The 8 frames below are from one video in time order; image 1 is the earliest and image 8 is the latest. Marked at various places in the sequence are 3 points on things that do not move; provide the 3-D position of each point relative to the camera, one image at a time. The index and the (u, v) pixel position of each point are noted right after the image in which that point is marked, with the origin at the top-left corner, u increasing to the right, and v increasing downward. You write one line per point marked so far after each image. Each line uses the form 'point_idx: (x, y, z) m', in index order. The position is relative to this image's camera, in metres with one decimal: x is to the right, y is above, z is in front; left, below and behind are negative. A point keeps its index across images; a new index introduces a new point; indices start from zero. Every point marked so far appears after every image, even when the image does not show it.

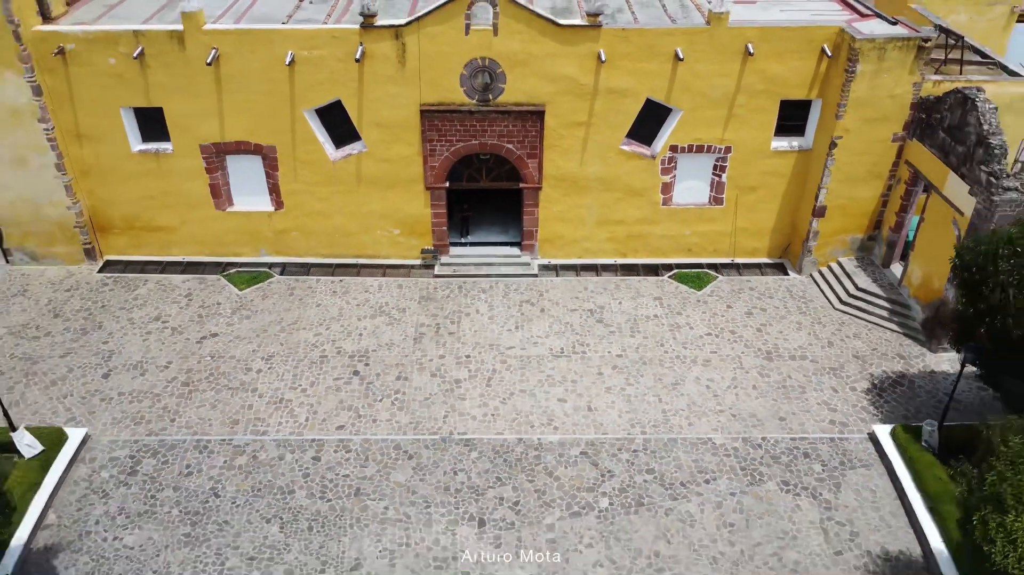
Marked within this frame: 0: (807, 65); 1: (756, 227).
0: (+5.3, +4.0, +14.5) m
1: (+5.0, +1.3, +16.6) m
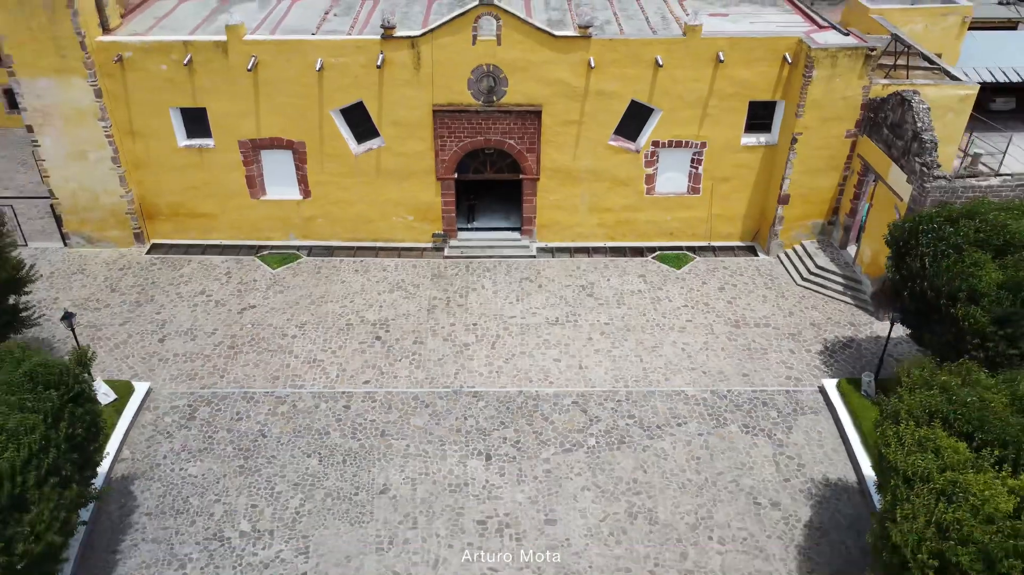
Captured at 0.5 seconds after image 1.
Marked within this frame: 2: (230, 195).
0: (+5.4, +4.5, +16.7) m
1: (+5.0, +1.7, +18.7) m
2: (-6.4, +2.1, +18.6) m
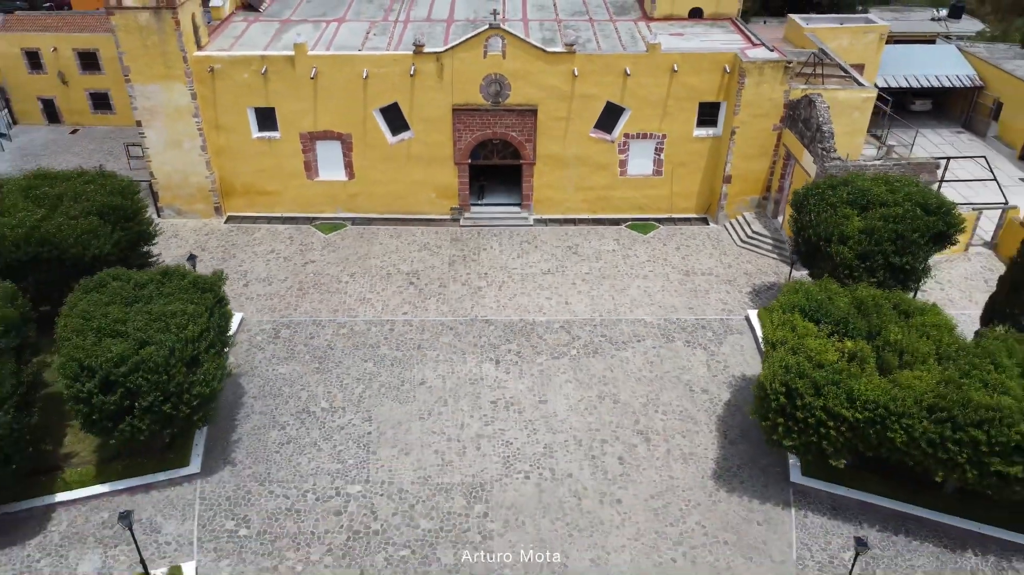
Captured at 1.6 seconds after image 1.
0: (+5.4, +5.6, +21.6) m
1: (+5.1, +2.8, +23.7) m
2: (-6.4, +3.2, +23.5) m
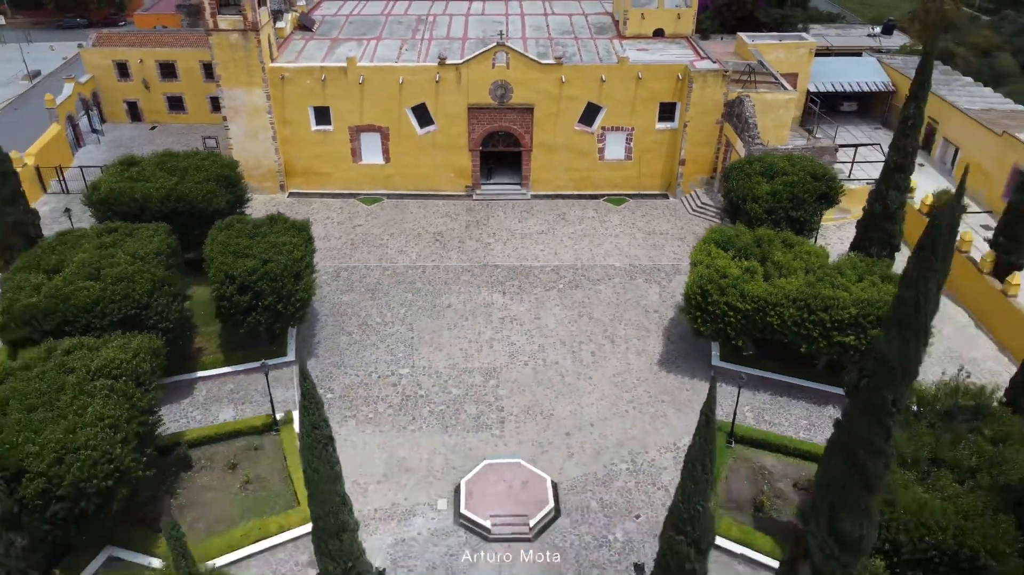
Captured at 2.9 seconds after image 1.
0: (+5.5, +7.1, +28.1) m
1: (+5.2, +4.3, +30.1) m
2: (-6.3, +4.7, +29.8) m
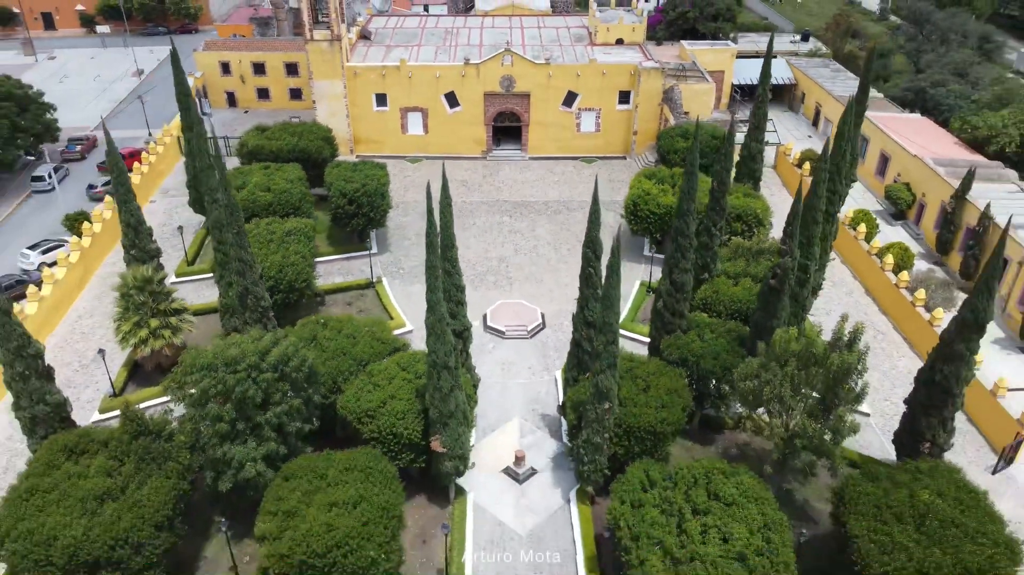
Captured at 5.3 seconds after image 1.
0: (+5.6, +10.5, +40.3) m
1: (+5.3, +7.7, +42.3) m
2: (-6.2, +8.0, +42.0) m
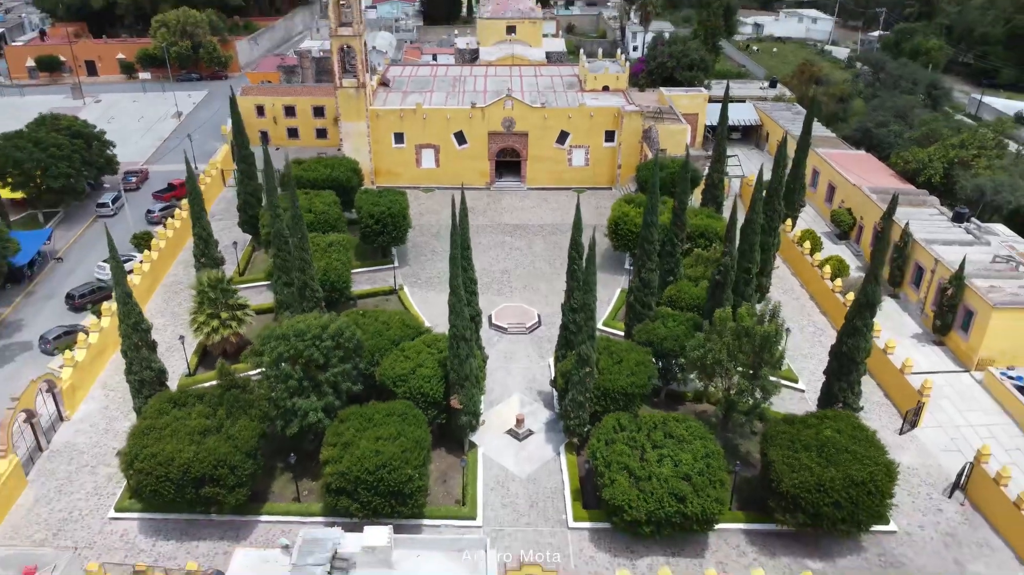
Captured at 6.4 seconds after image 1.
0: (+5.7, +9.7, +46.7) m
1: (+5.3, +6.8, +48.6) m
2: (-6.1, +7.2, +48.3) m
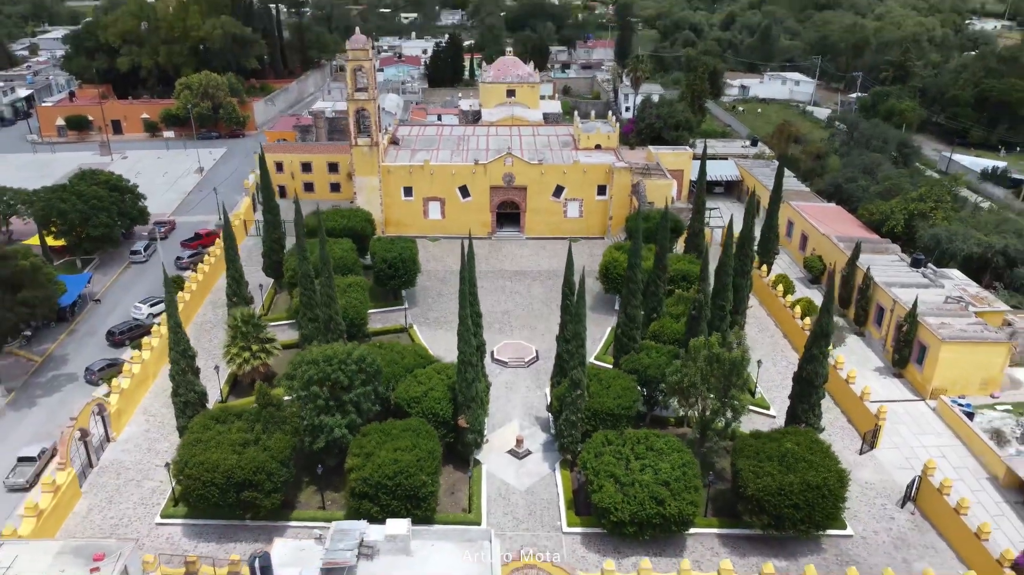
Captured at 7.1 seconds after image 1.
0: (+5.7, +7.1, +51.0) m
1: (+5.3, +4.1, +52.7) m
2: (-6.2, +4.5, +52.4) m
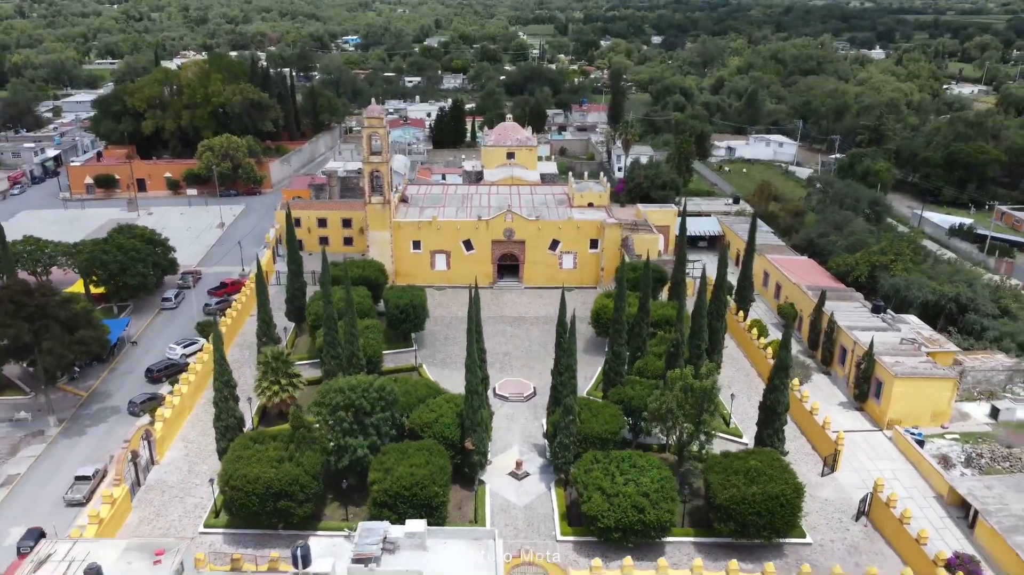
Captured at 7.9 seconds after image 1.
0: (+5.7, +4.0, +55.9) m
1: (+5.3, +0.9, +57.3) m
2: (-6.2, +1.4, +57.1) m
